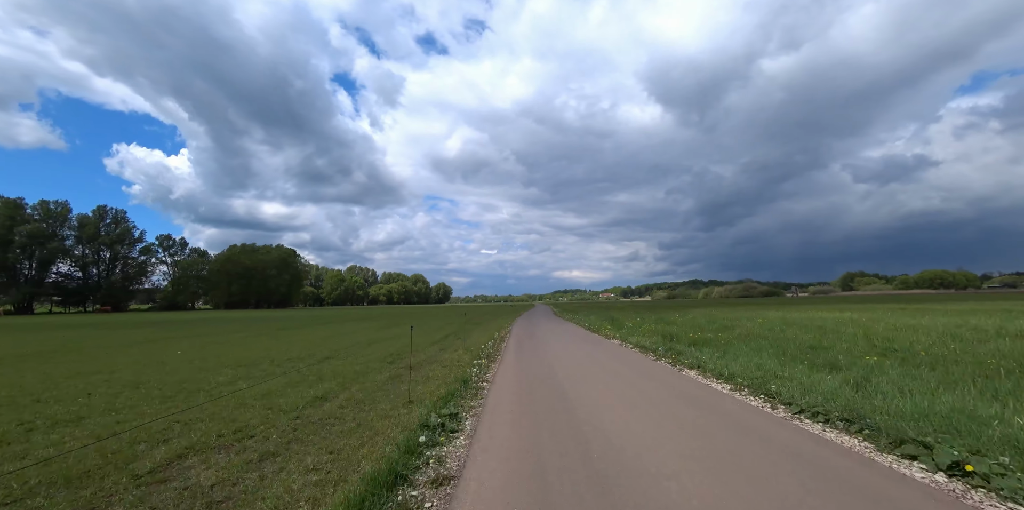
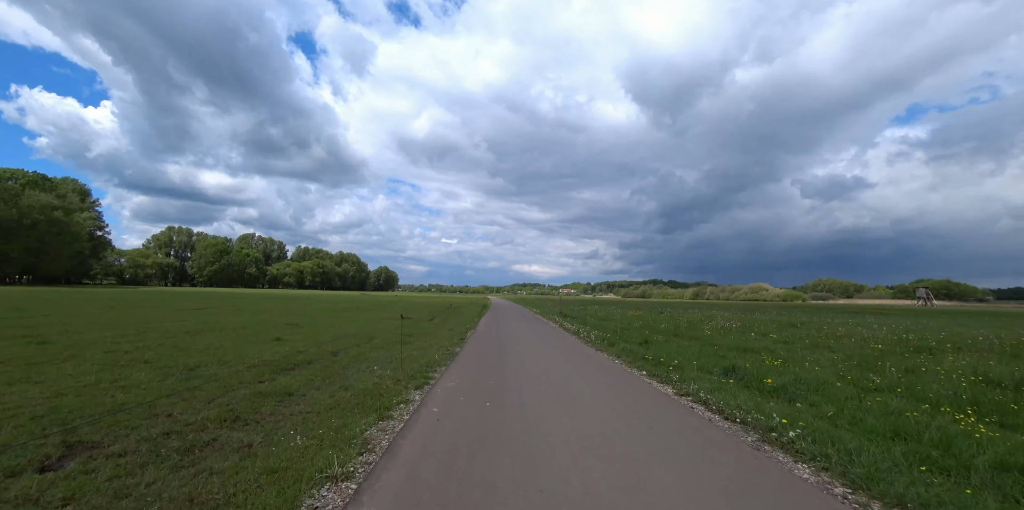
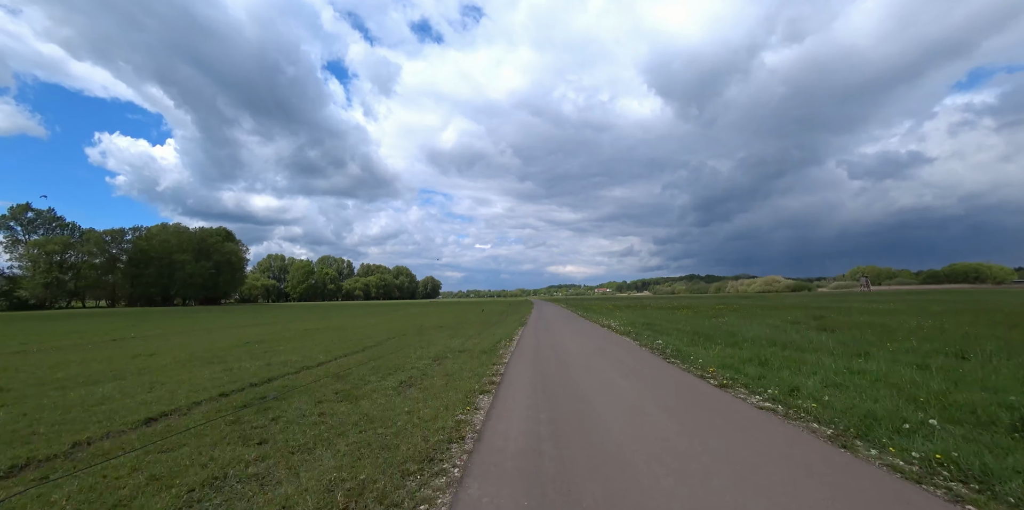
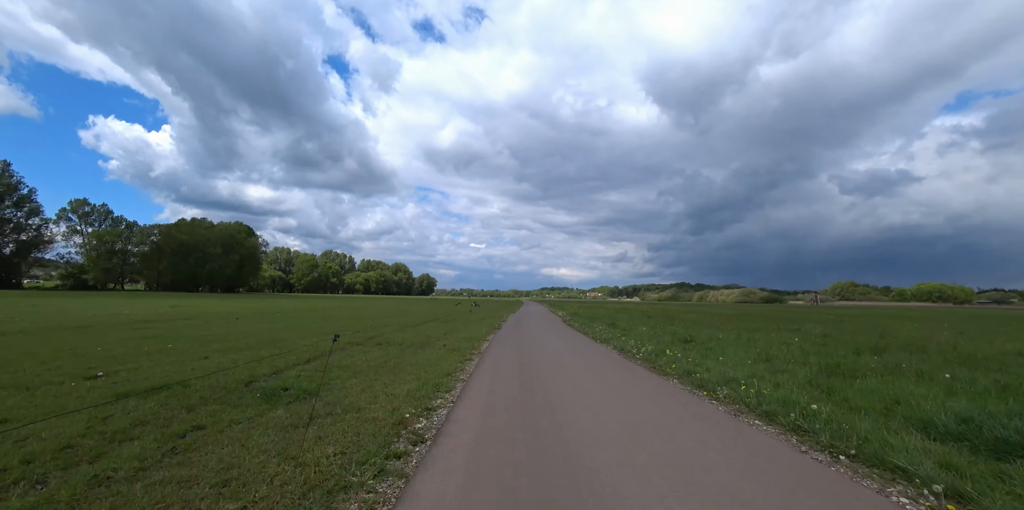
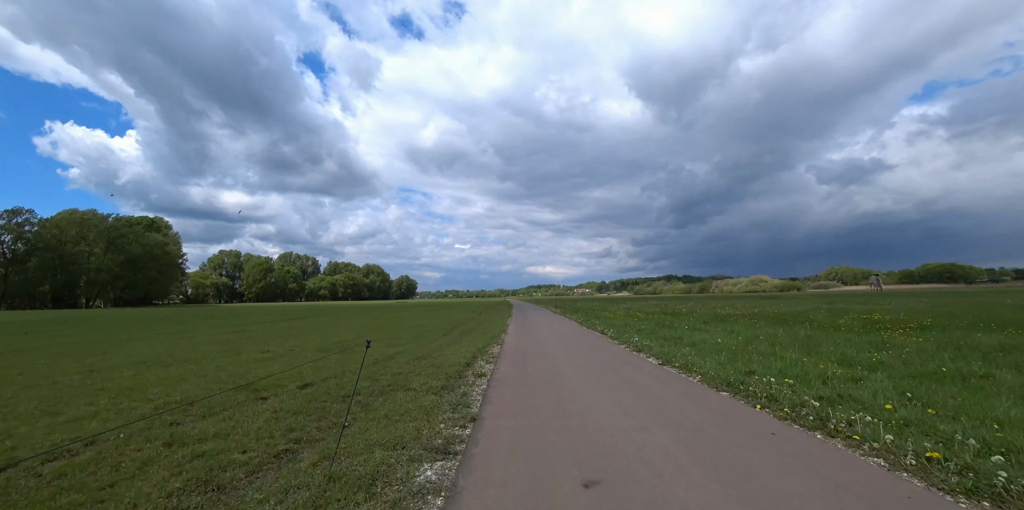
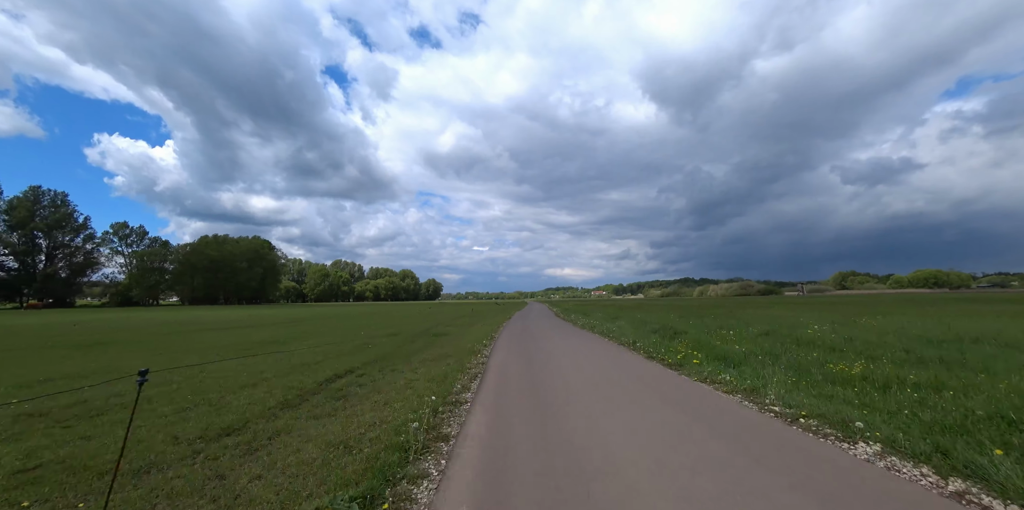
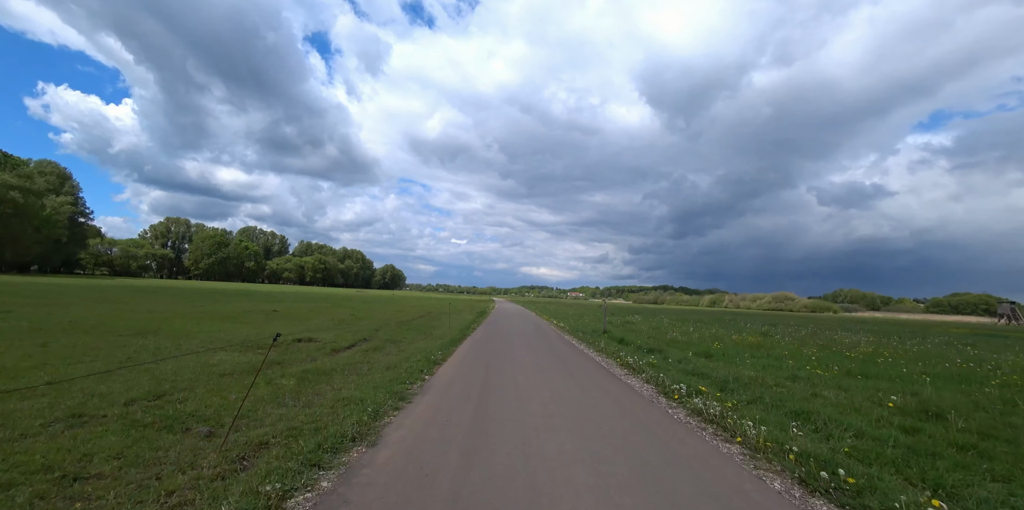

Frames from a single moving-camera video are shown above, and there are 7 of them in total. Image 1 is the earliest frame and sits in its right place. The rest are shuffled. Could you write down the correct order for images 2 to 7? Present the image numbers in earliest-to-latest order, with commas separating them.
6, 4, 3, 5, 2, 7
